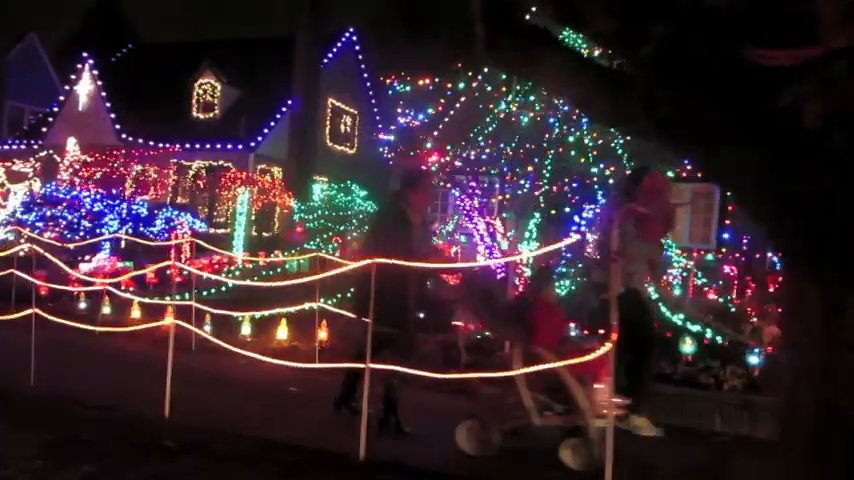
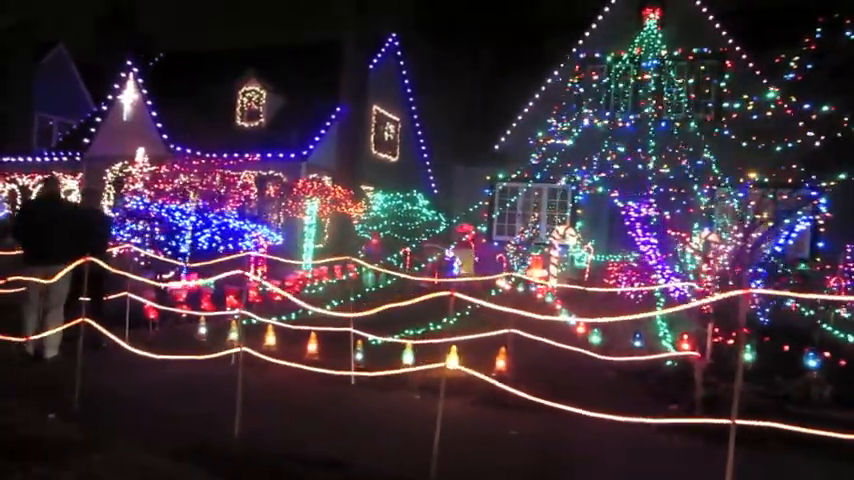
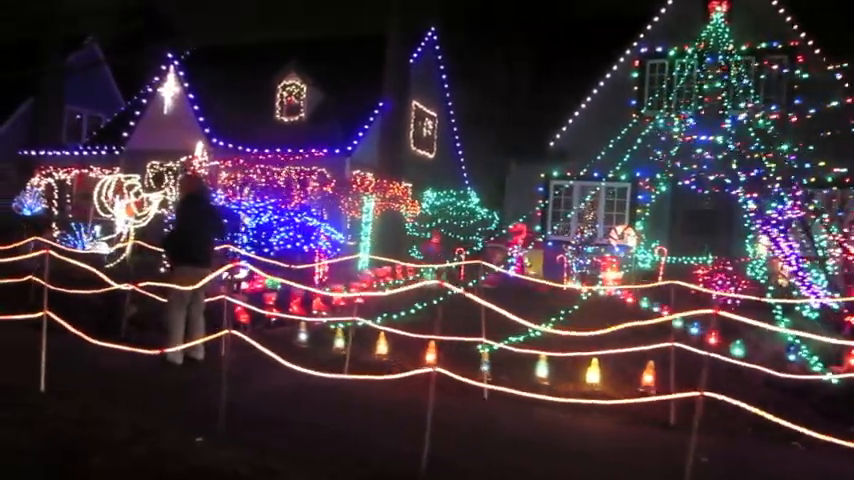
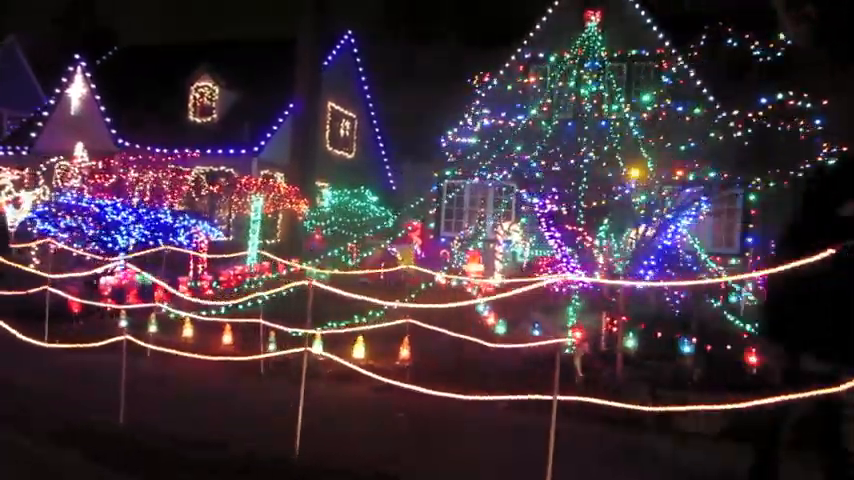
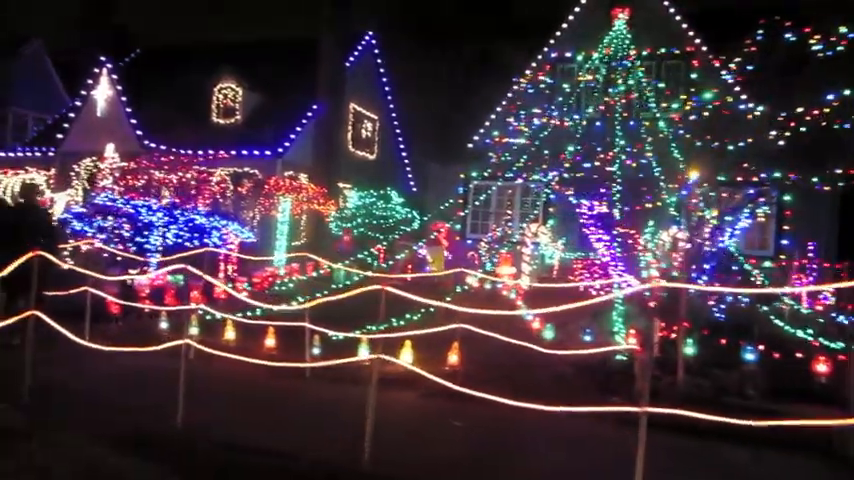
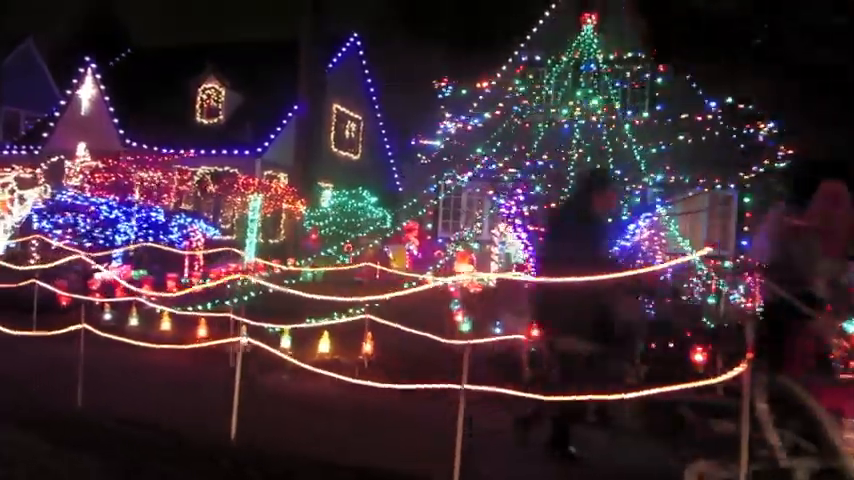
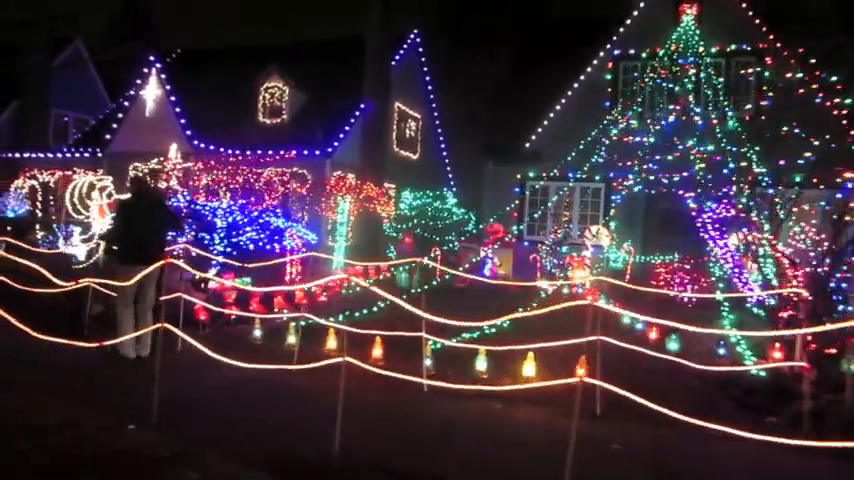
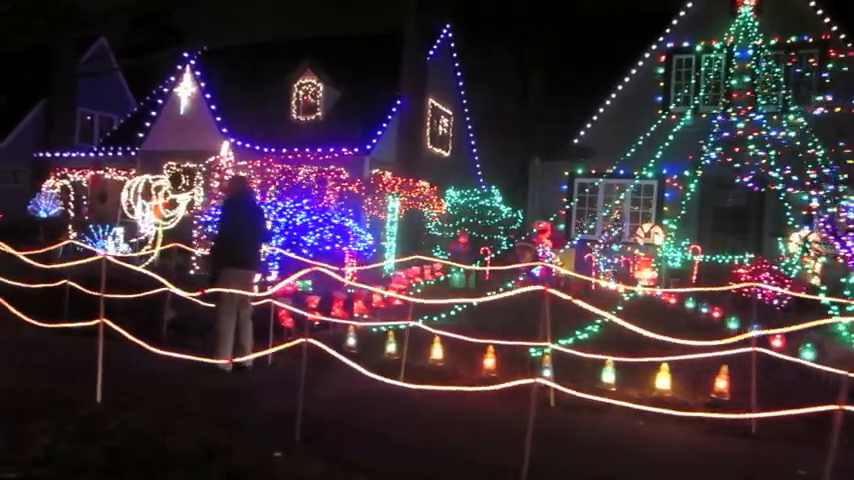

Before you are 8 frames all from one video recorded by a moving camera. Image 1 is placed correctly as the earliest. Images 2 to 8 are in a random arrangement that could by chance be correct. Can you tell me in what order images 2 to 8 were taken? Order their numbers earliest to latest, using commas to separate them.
6, 4, 5, 2, 7, 3, 8
